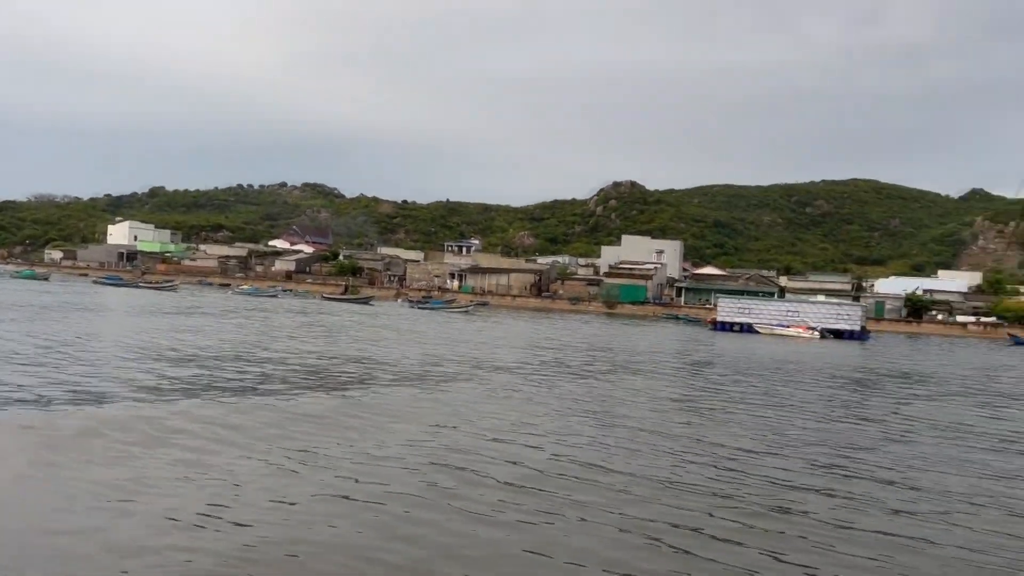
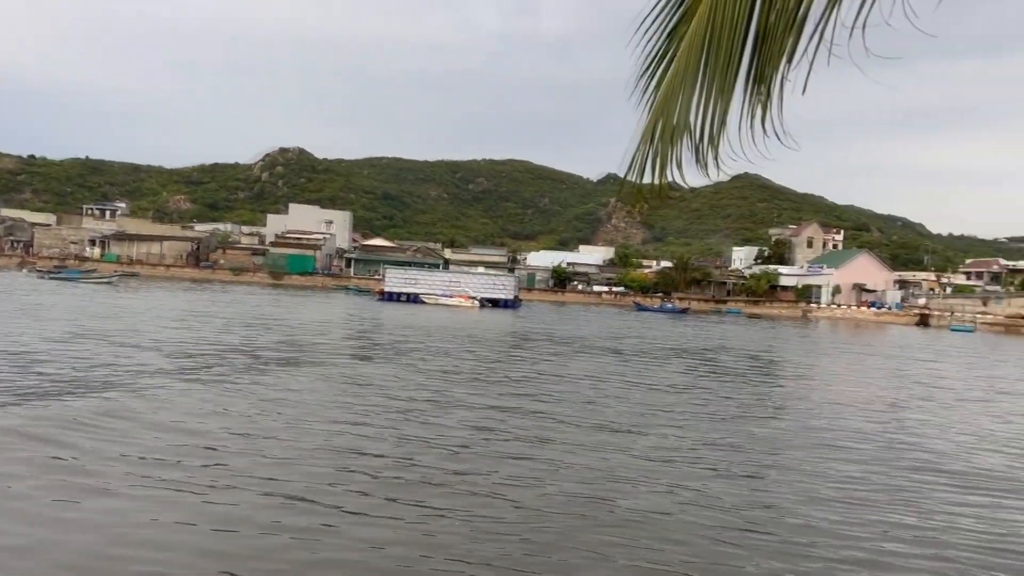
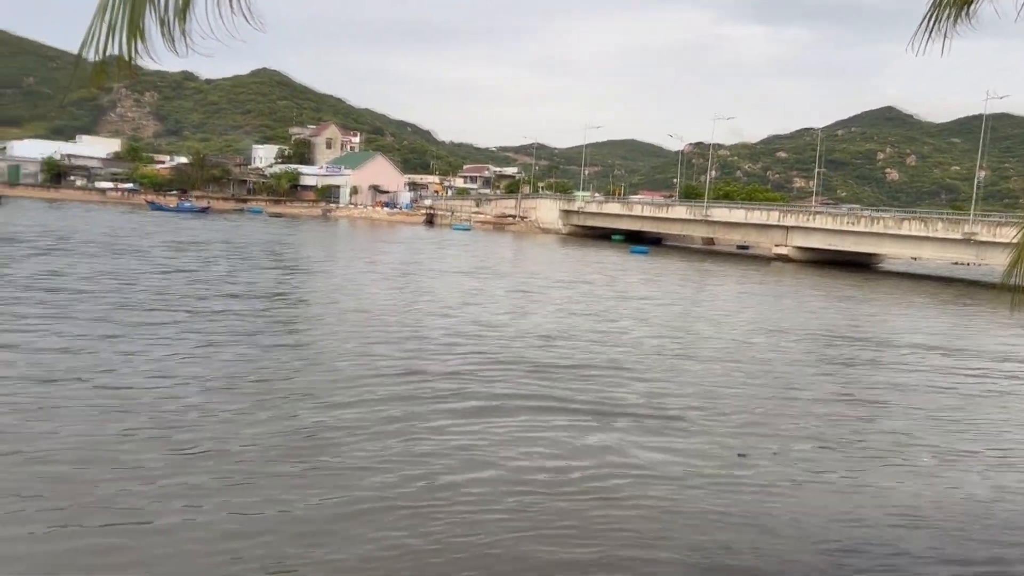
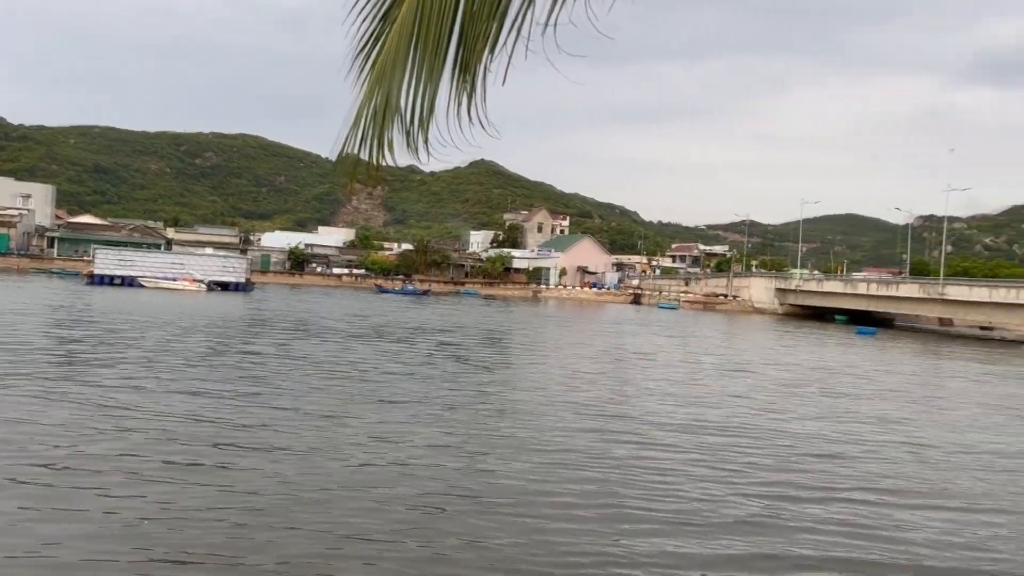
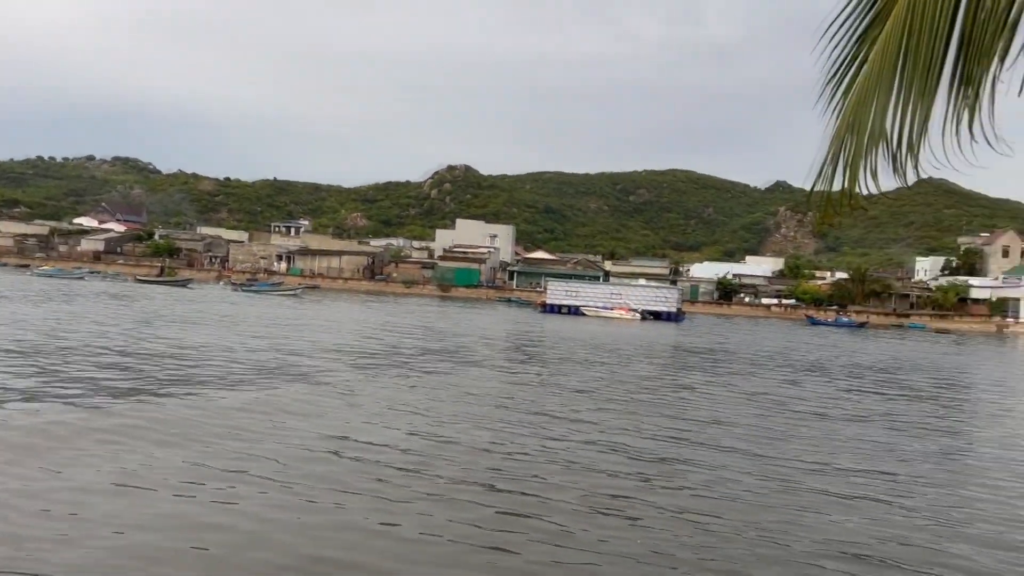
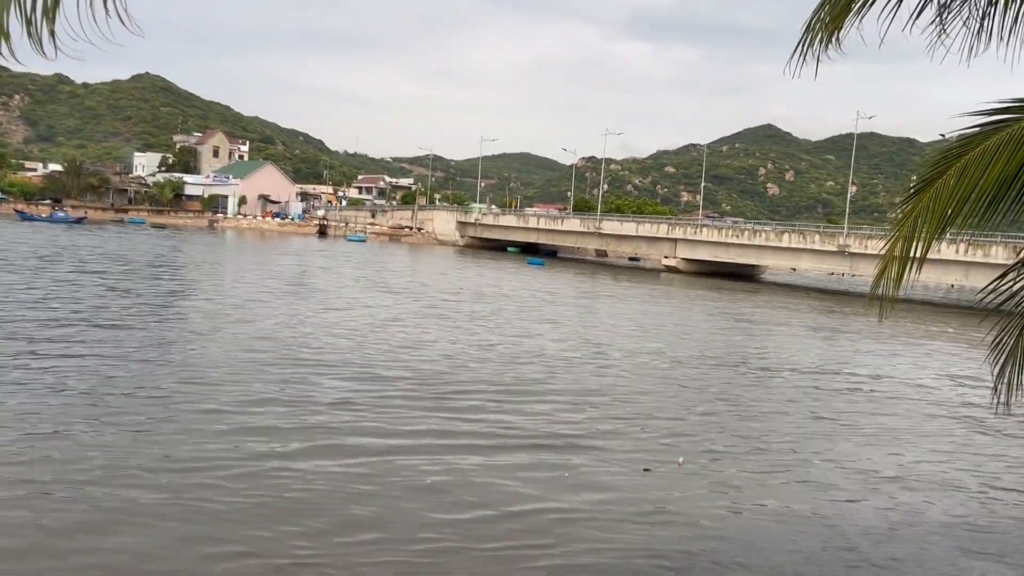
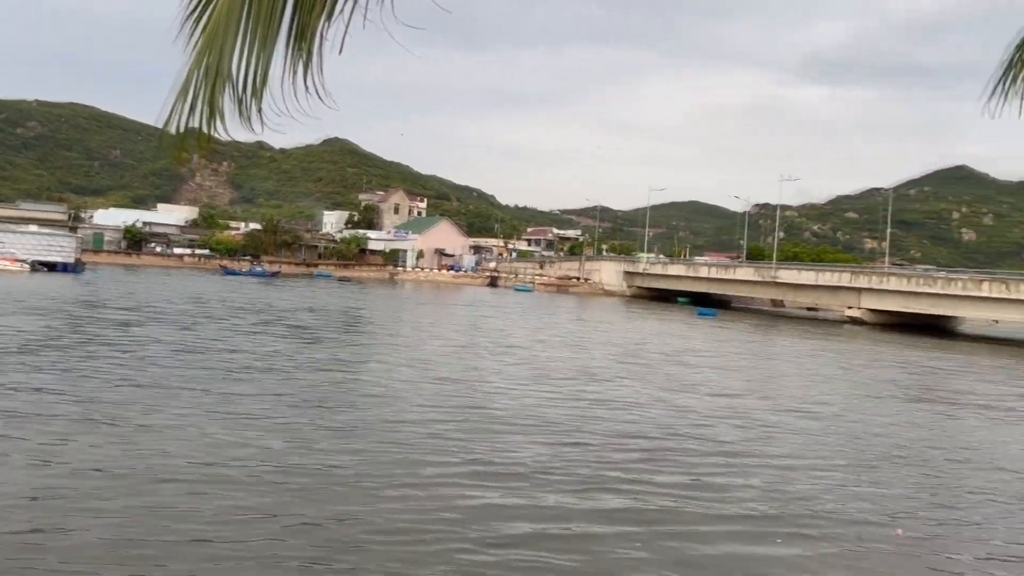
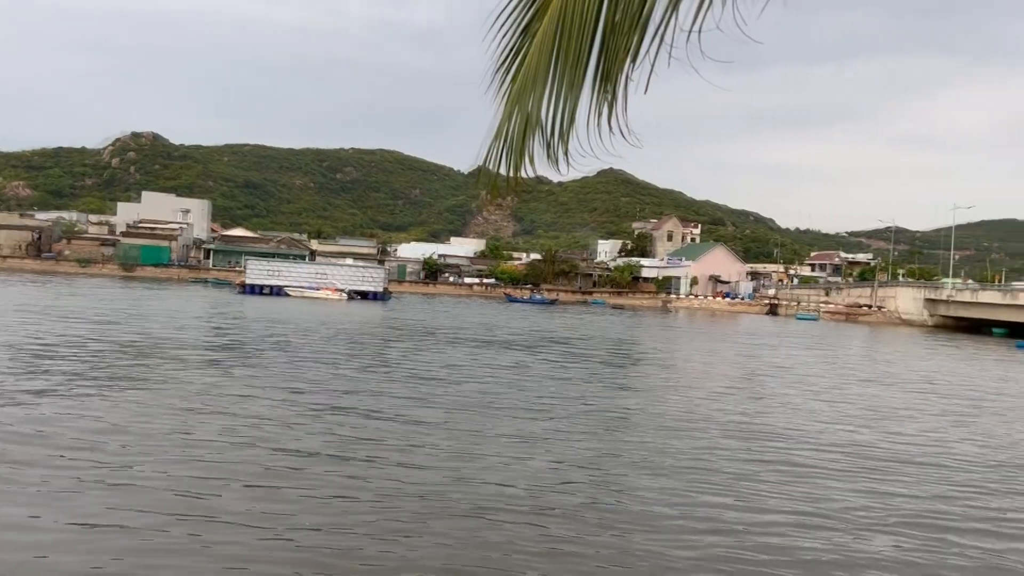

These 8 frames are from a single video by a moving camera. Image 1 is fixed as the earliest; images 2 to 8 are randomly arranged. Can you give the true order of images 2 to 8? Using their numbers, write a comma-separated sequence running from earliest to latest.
5, 2, 8, 4, 7, 6, 3
